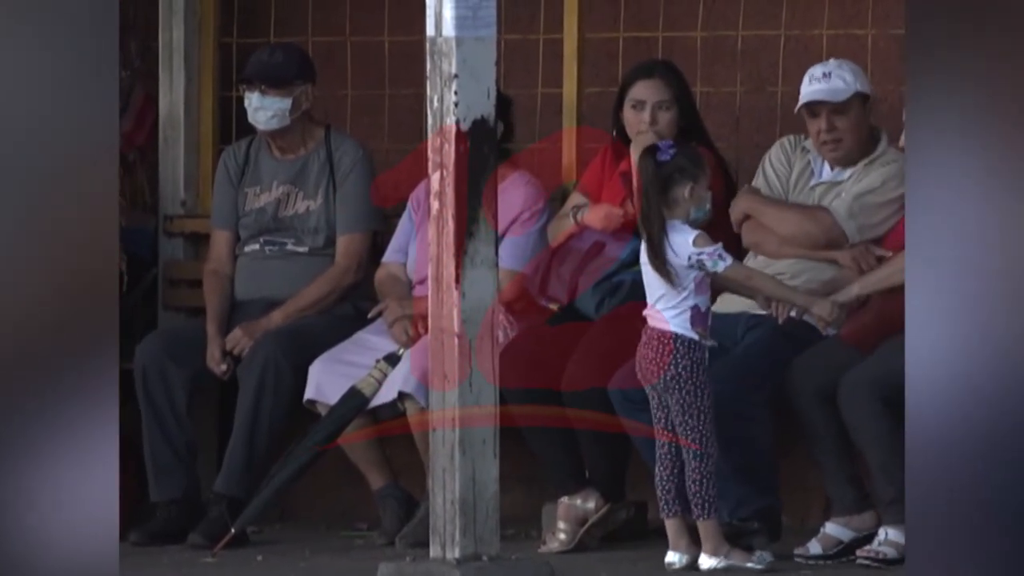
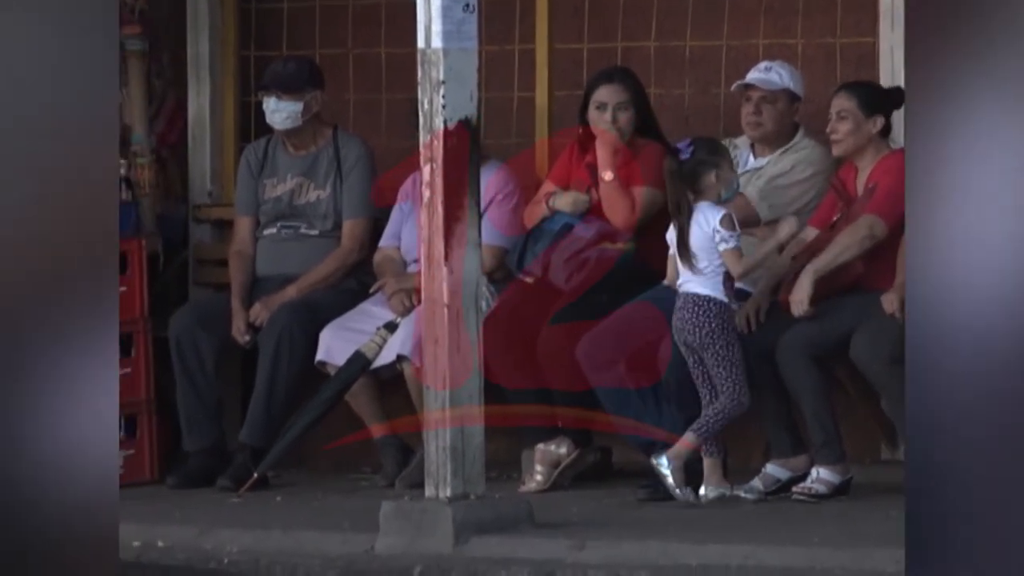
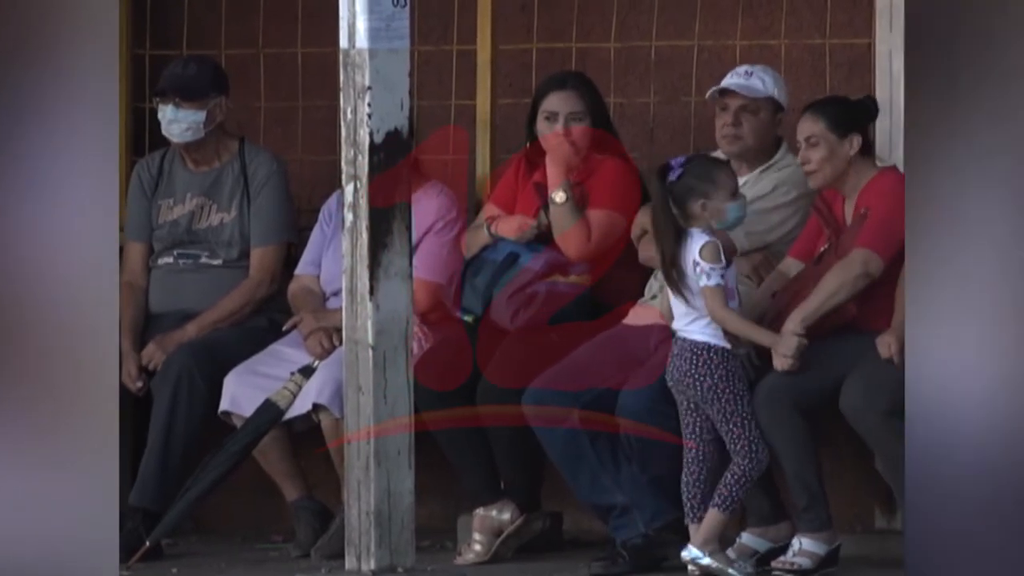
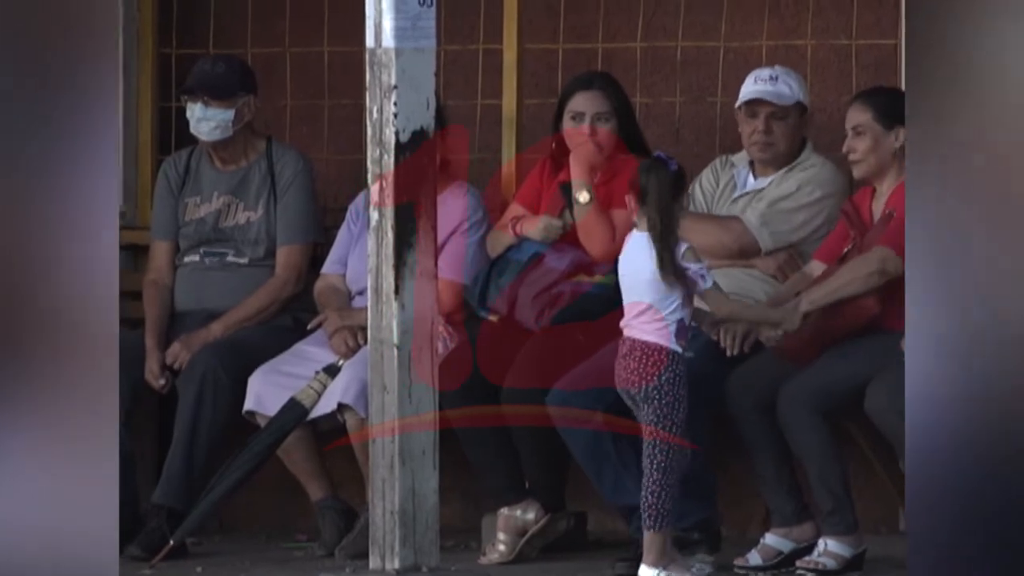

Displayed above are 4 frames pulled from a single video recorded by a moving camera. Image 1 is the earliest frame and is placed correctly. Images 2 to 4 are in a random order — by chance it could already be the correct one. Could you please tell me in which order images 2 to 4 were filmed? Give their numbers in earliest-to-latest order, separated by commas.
4, 3, 2
